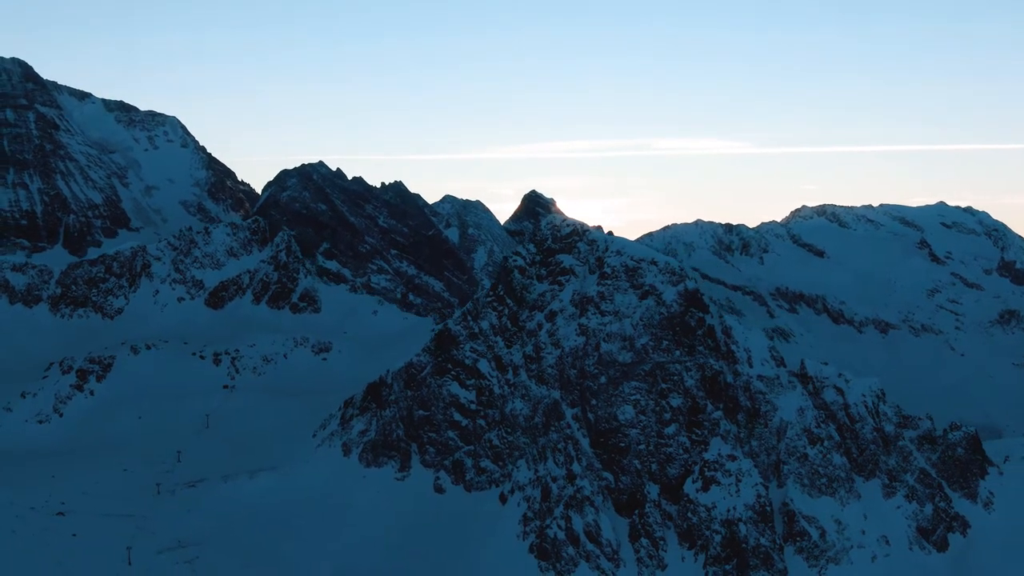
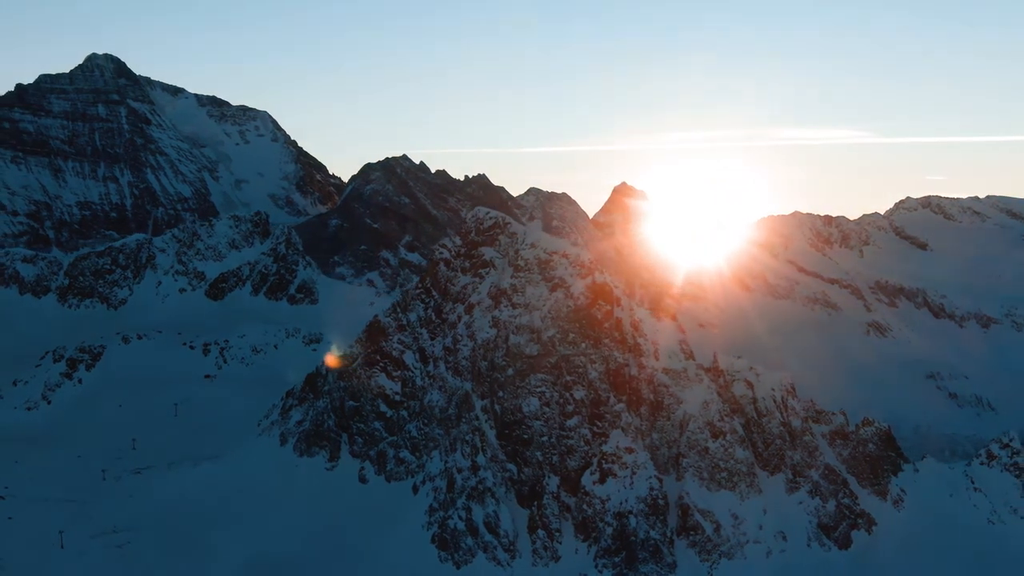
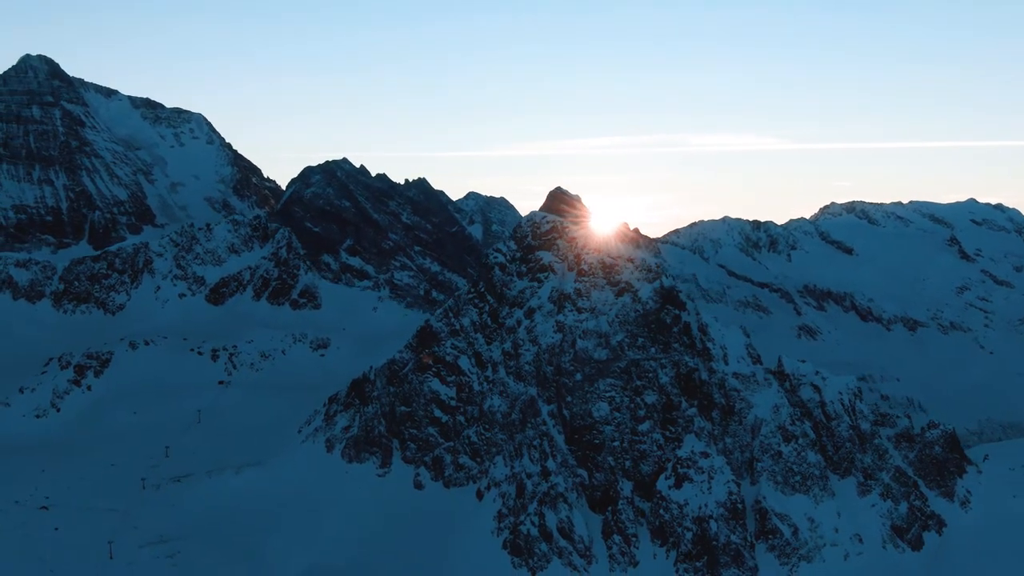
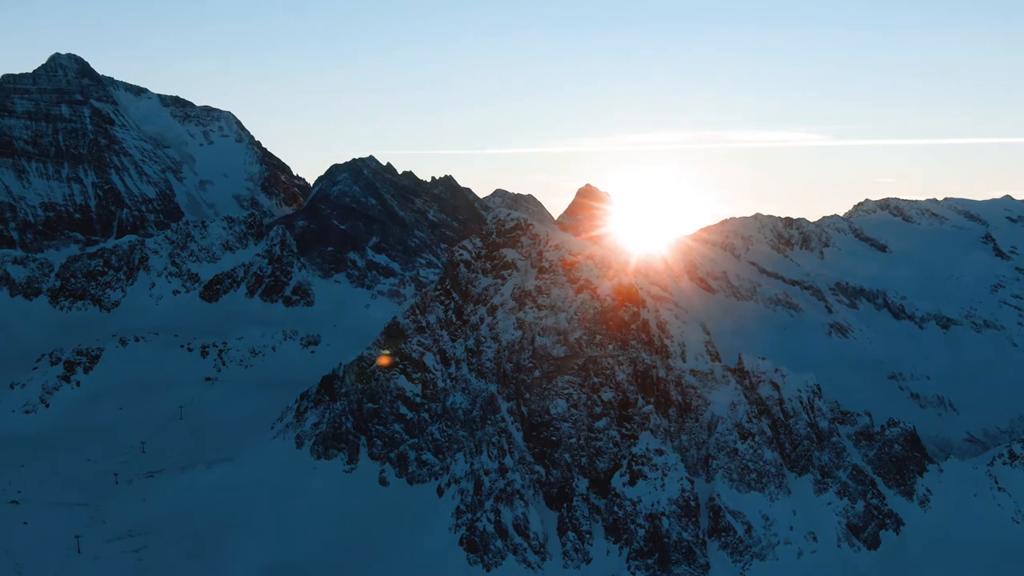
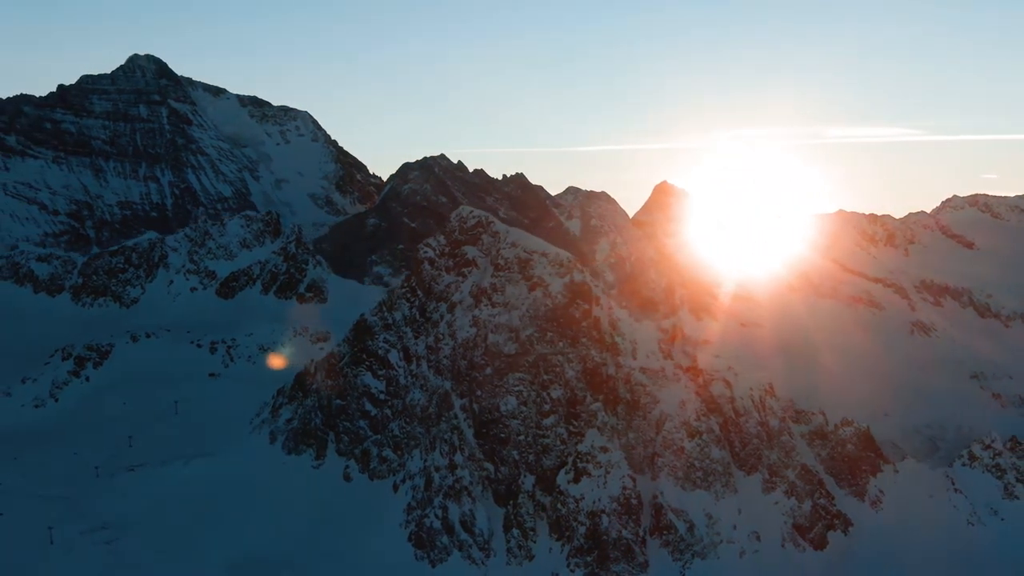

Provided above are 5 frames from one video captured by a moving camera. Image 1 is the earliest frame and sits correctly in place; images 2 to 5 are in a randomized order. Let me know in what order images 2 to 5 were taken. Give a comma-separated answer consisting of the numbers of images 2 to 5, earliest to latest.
3, 4, 2, 5
